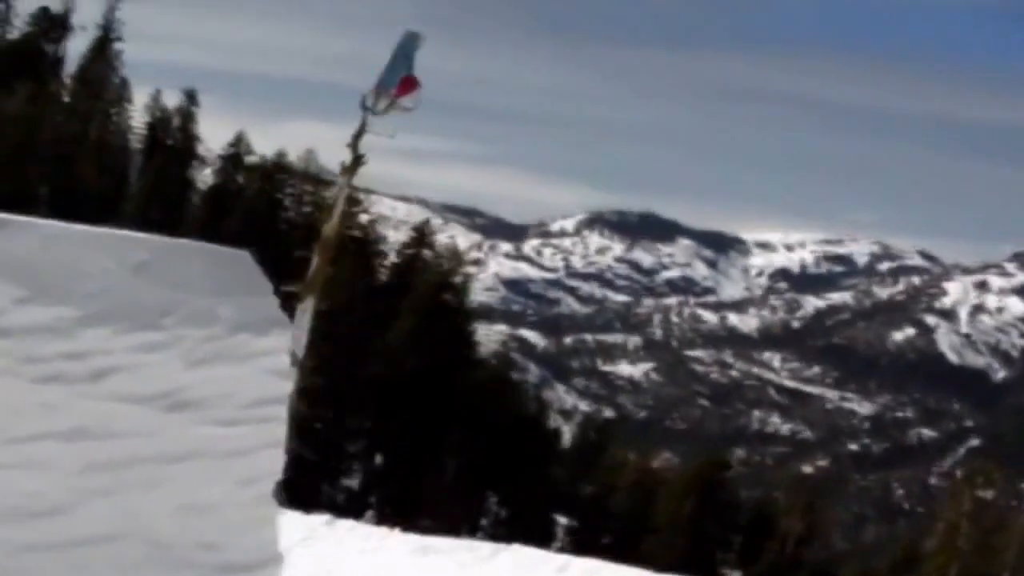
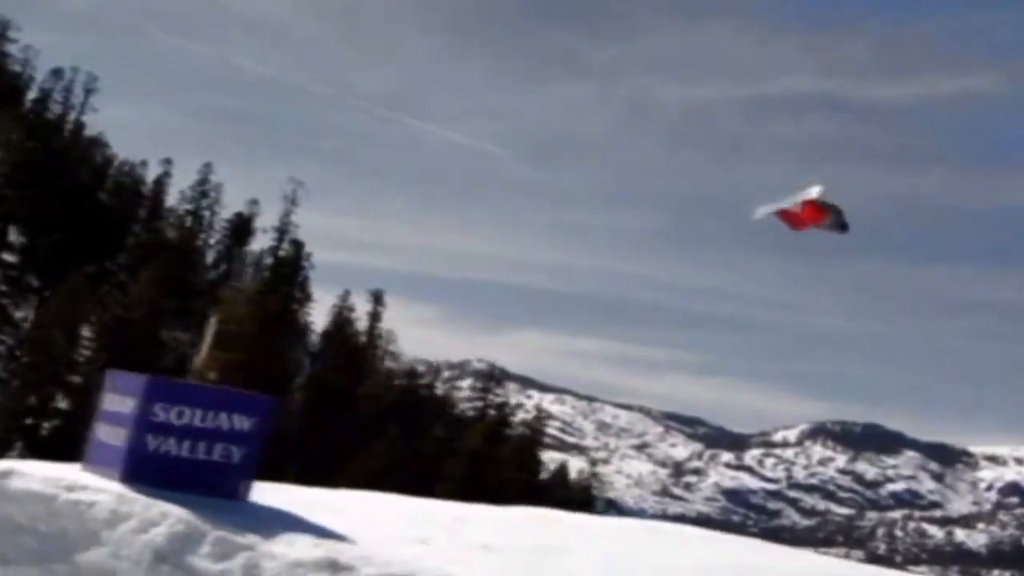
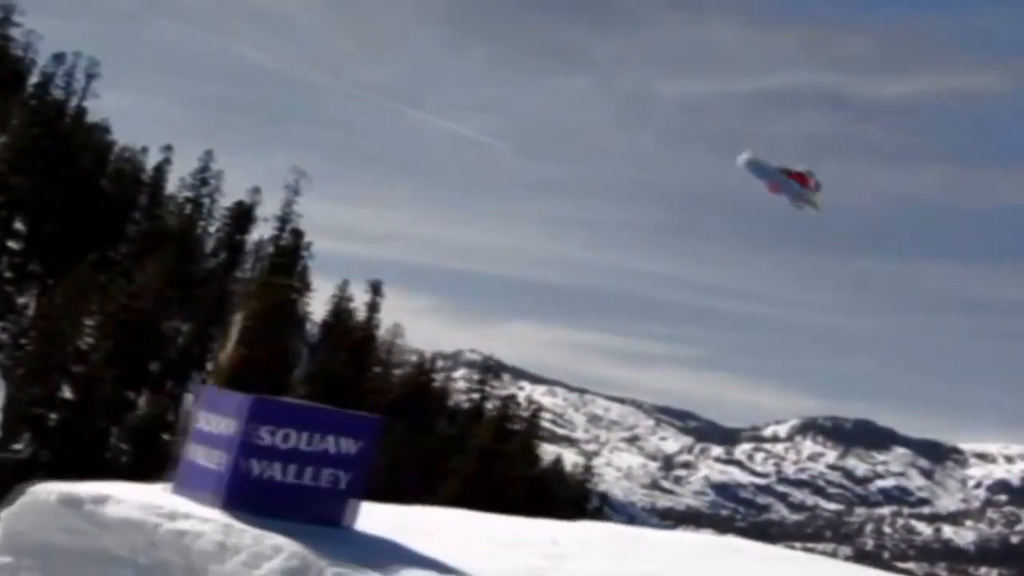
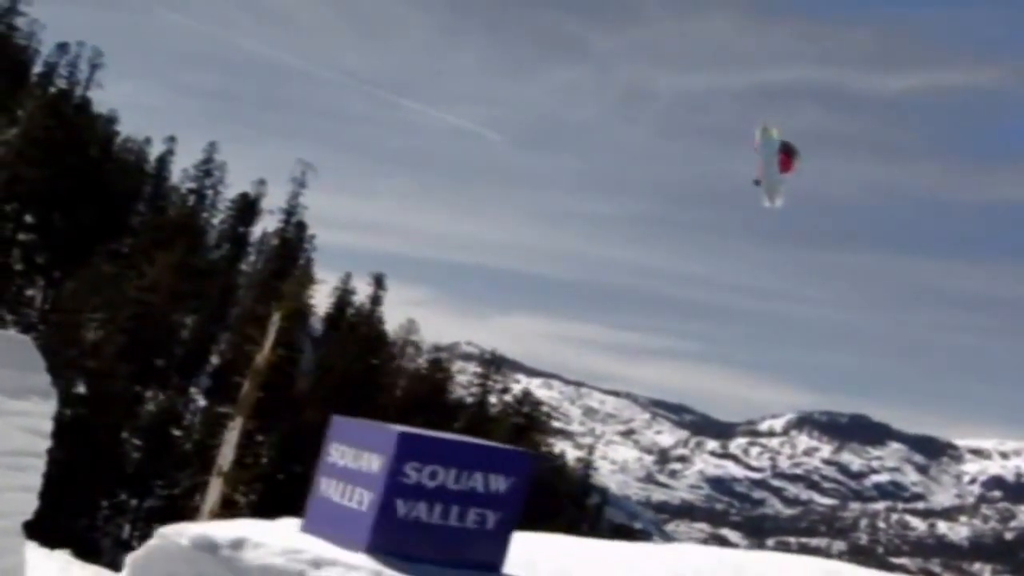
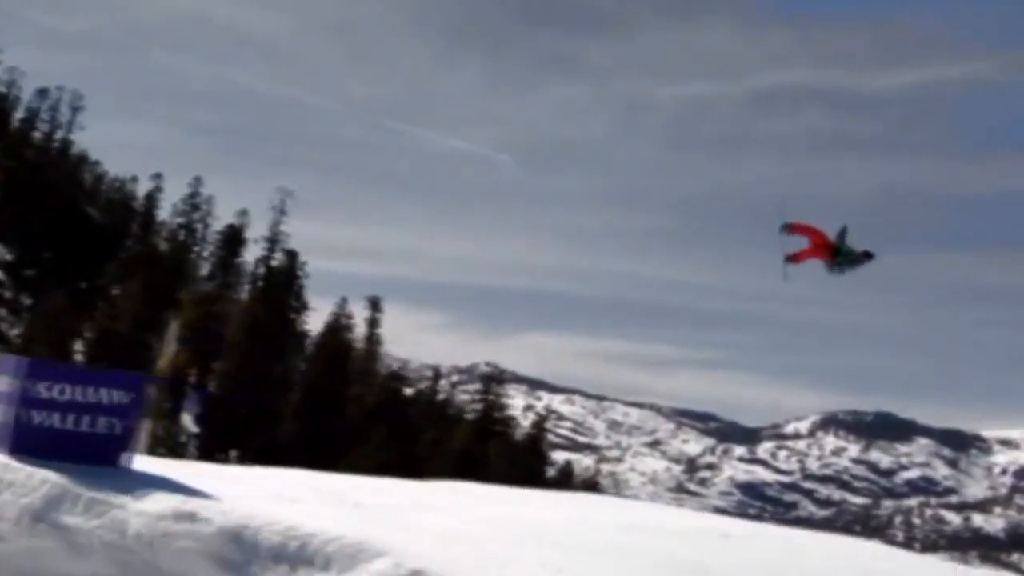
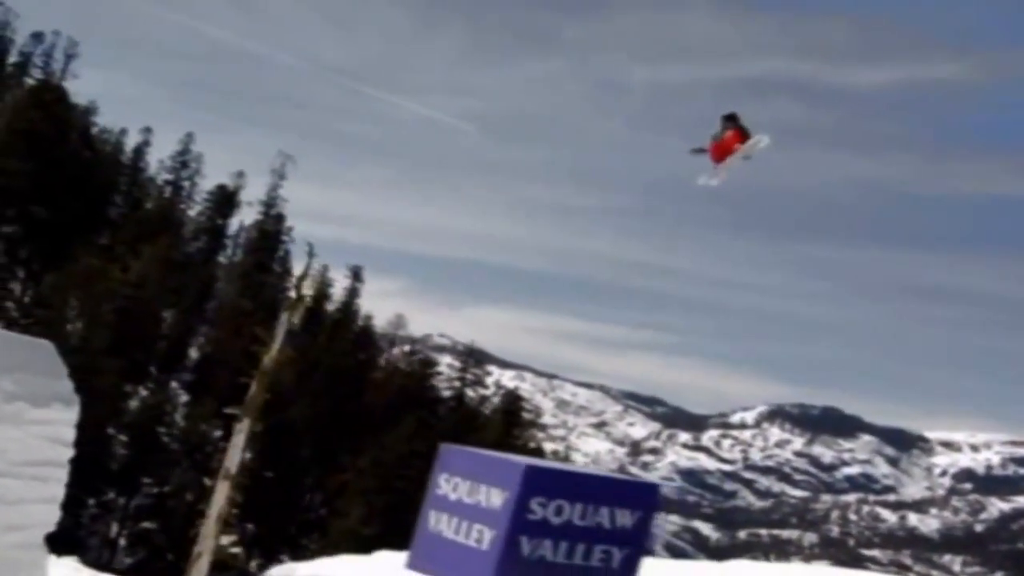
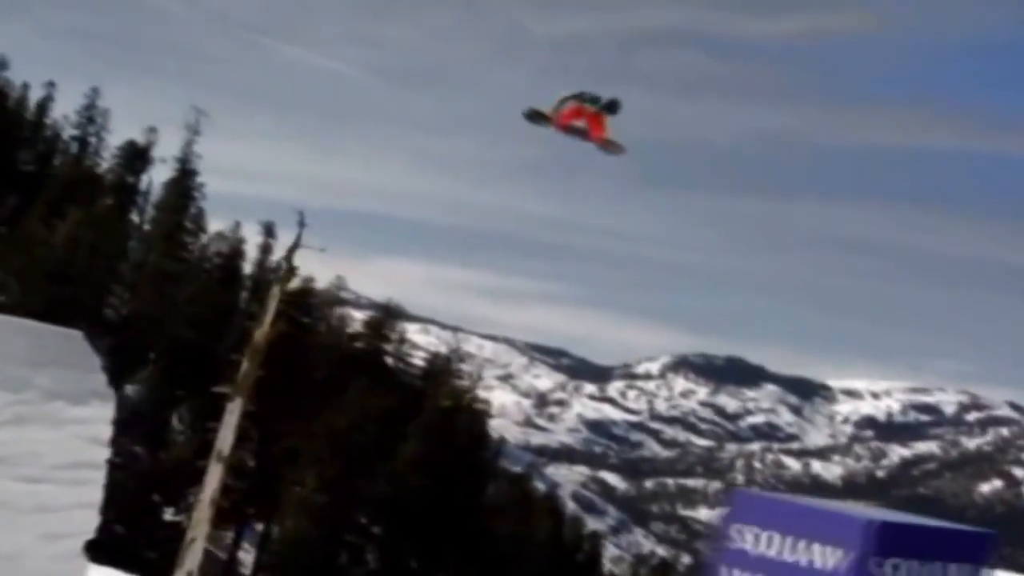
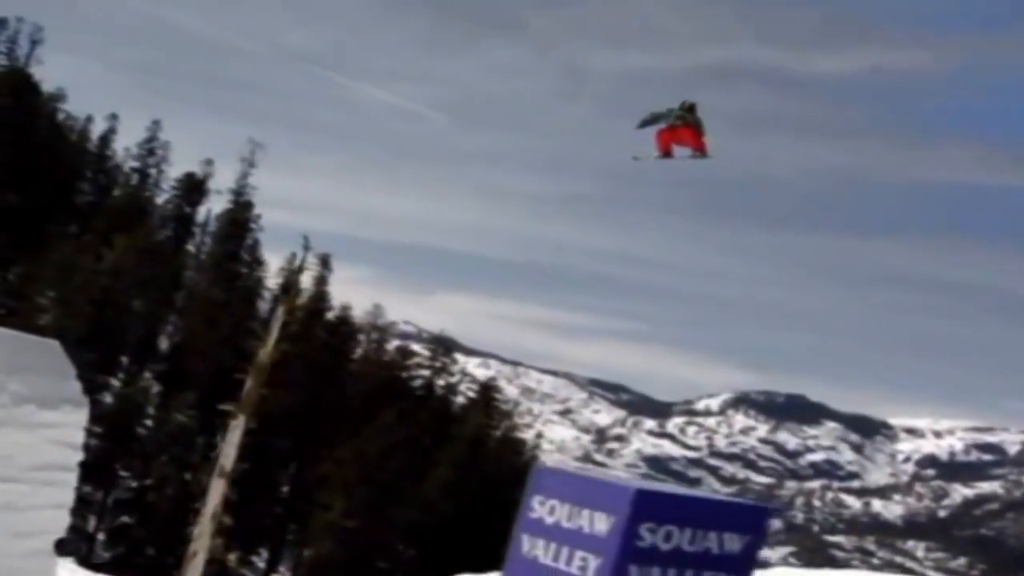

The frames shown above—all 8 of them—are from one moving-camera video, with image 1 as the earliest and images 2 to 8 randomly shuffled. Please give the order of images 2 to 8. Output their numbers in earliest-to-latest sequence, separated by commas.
7, 8, 6, 4, 3, 2, 5
